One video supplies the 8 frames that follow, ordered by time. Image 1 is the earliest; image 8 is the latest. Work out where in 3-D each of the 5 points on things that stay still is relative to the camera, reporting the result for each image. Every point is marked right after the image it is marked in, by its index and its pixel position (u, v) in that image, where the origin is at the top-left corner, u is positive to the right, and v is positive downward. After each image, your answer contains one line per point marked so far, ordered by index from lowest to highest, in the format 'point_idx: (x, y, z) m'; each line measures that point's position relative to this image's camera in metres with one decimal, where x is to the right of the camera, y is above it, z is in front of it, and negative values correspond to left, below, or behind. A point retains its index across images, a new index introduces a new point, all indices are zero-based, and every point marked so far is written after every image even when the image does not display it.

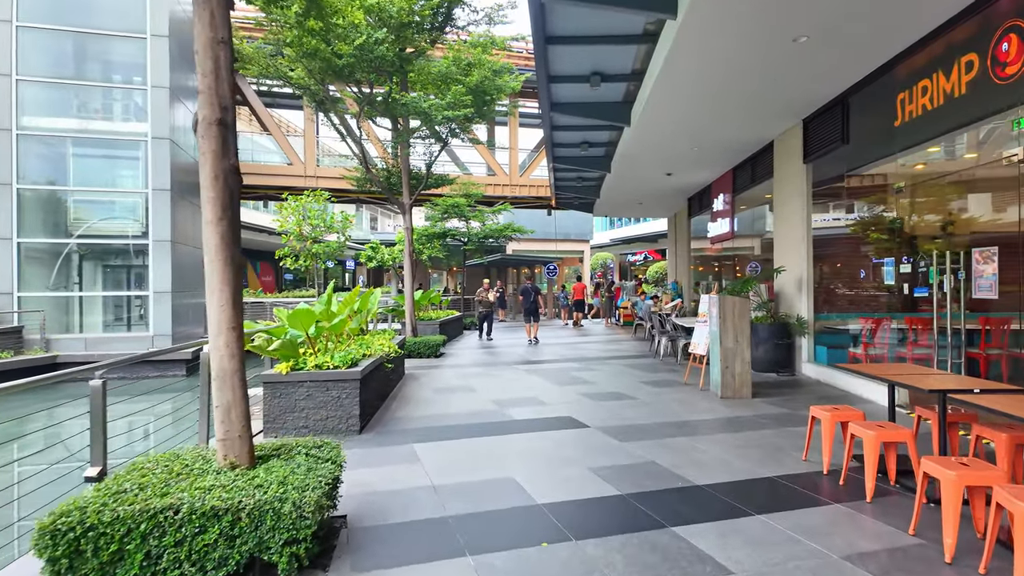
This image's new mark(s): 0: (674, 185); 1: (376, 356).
0: (+3.6, +2.3, +13.1) m
1: (-1.5, -0.7, +6.3) m
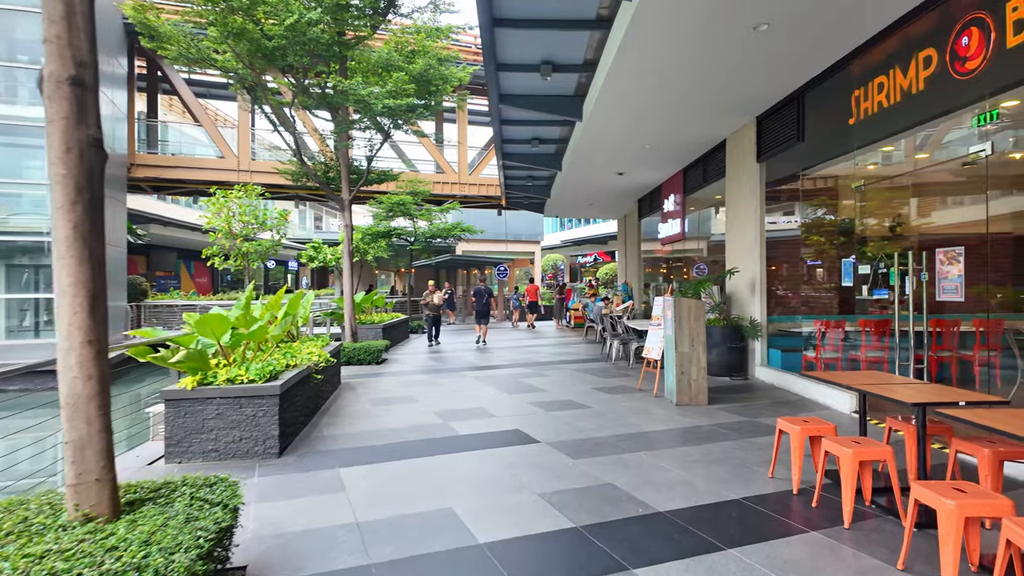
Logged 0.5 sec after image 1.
0: (+2.5, +2.3, +12.9) m
1: (-2.0, -0.8, +5.6) m
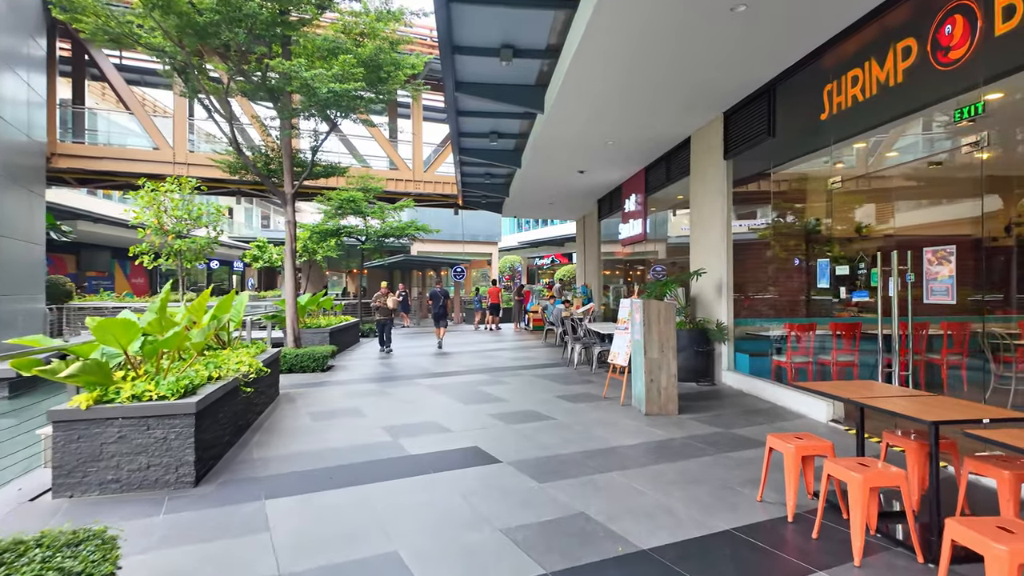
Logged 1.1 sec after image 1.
0: (+1.6, +2.3, +12.5) m
1: (-2.4, -0.8, +4.9) m
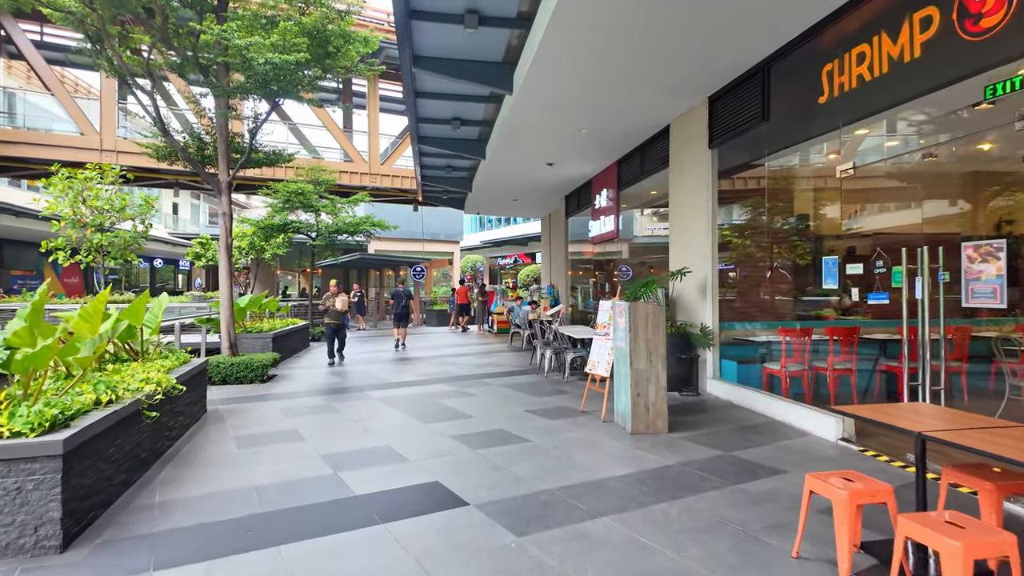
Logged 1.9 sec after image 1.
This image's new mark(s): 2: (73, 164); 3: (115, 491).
0: (+0.8, +2.2, +11.8) m
1: (-2.6, -0.8, +3.9) m
2: (-10.5, +3.0, +13.9) m
3: (-2.5, -1.3, +3.7) m
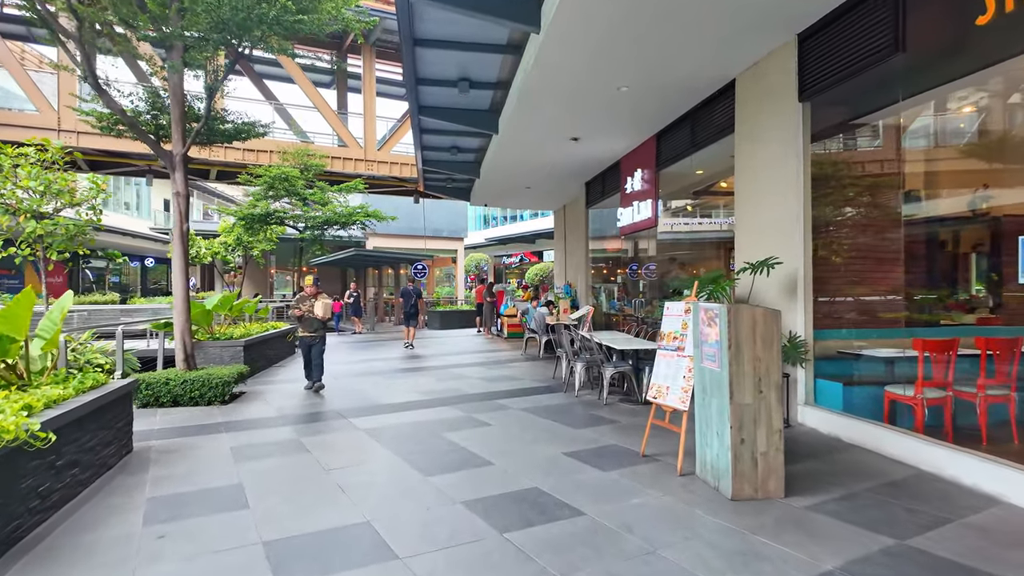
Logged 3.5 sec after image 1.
0: (+1.1, +2.3, +10.1) m
1: (-2.4, -0.7, +2.3) m
2: (-10.2, +3.0, +12.3) m
3: (-2.3, -1.3, +2.1) m
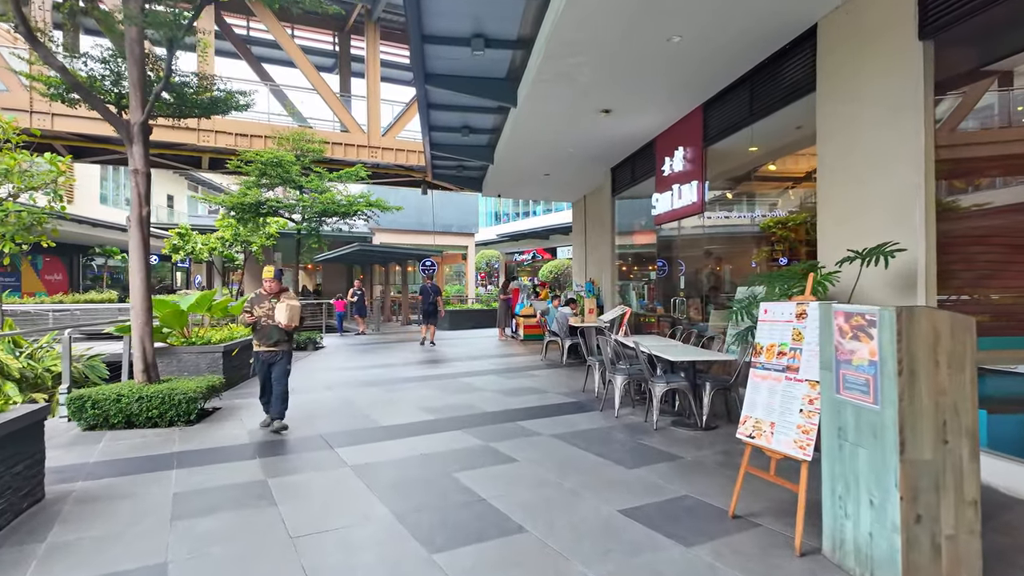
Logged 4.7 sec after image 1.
0: (+1.4, +2.3, +8.9) m
1: (-2.2, -0.7, +1.1) m
2: (-9.9, +3.0, +11.2) m
3: (-2.1, -1.2, +0.9) m
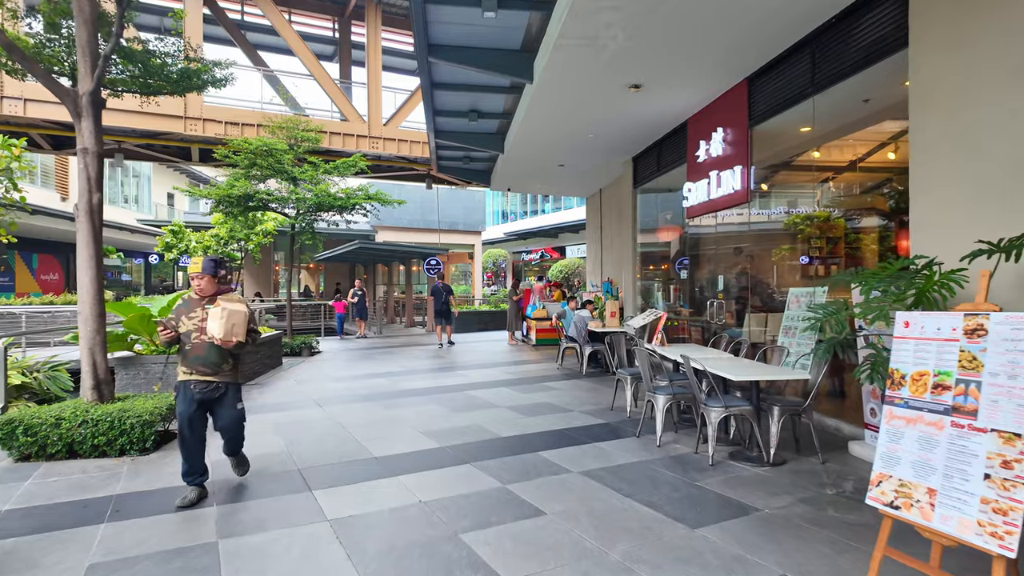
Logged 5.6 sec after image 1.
0: (+1.6, +2.3, +7.9) m
1: (-2.1, -0.7, +0.2) m
2: (-9.7, +3.0, +10.4) m
3: (-2.0, -1.3, 0.0) m
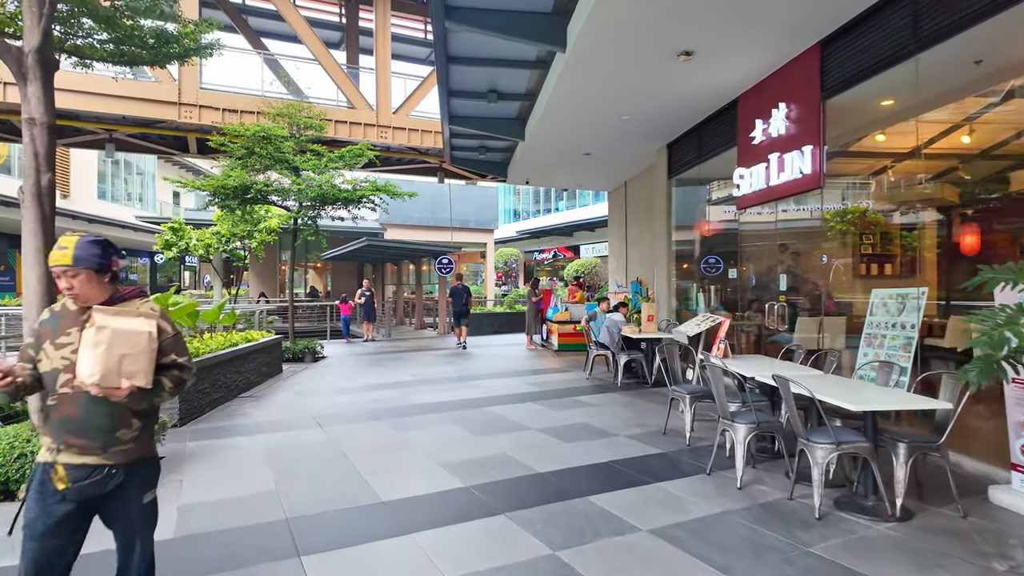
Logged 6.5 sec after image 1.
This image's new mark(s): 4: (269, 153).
0: (+1.9, +2.3, +7.0) m
1: (-1.9, -0.7, -0.7) m
2: (-9.3, +3.0, +9.6) m
3: (-1.8, -1.3, -0.9) m
4: (-3.9, +2.1, +9.3) m
